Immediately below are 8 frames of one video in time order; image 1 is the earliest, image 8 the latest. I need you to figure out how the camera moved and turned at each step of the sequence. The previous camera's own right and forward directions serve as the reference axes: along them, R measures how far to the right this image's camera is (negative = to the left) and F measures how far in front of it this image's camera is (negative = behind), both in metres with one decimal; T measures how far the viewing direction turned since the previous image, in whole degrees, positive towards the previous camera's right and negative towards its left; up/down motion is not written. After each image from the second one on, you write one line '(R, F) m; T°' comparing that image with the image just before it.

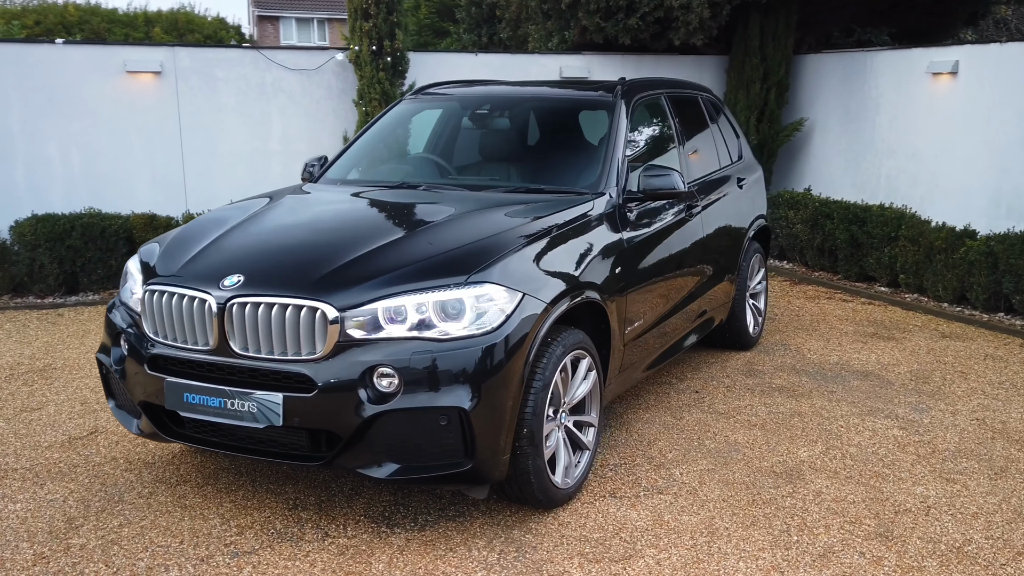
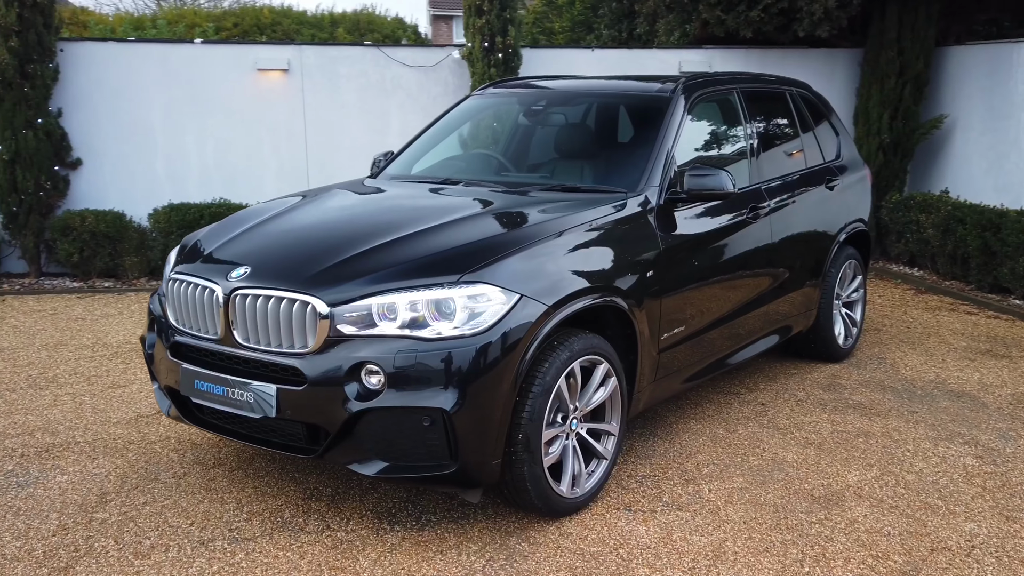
(+0.5, +0.1) m; -10°
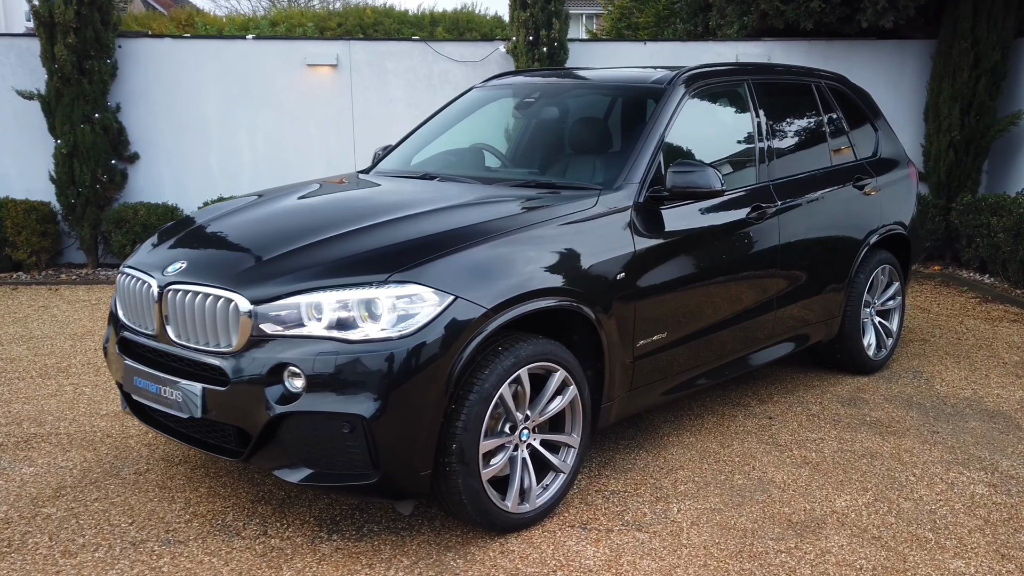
(+0.5, +0.2) m; -6°
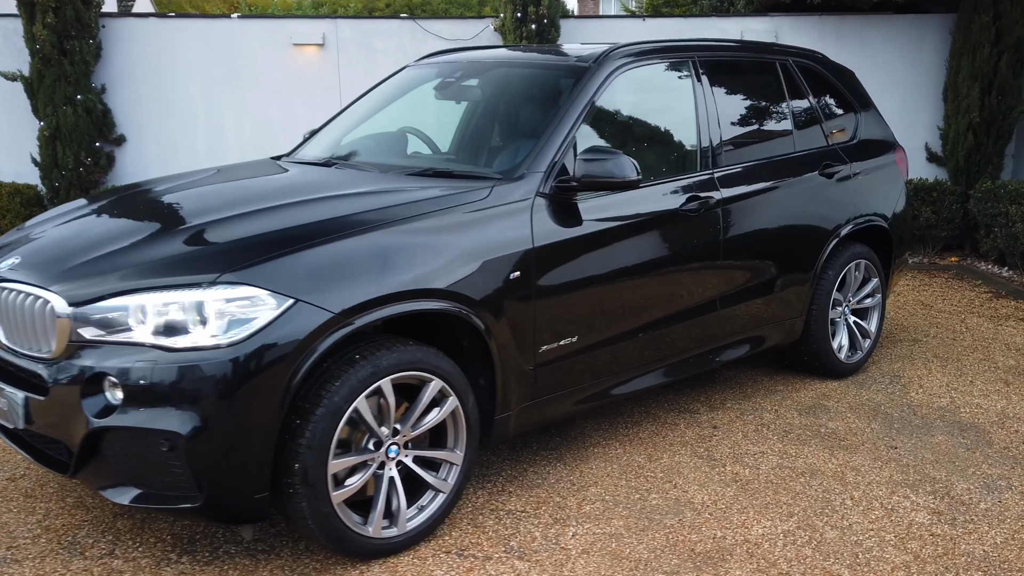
(+0.5, +0.3) m; -3°
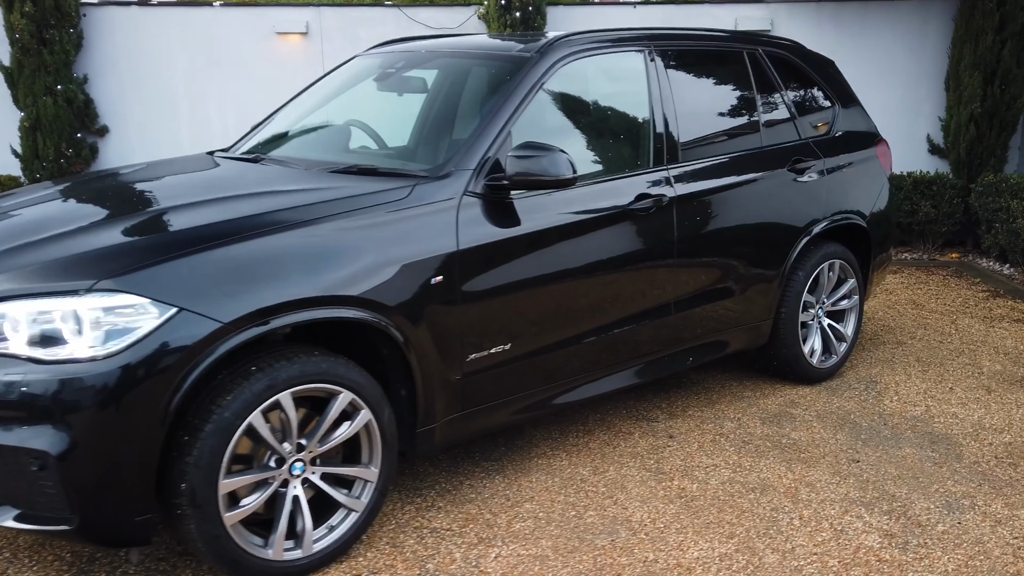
(+0.3, +0.2) m; -1°
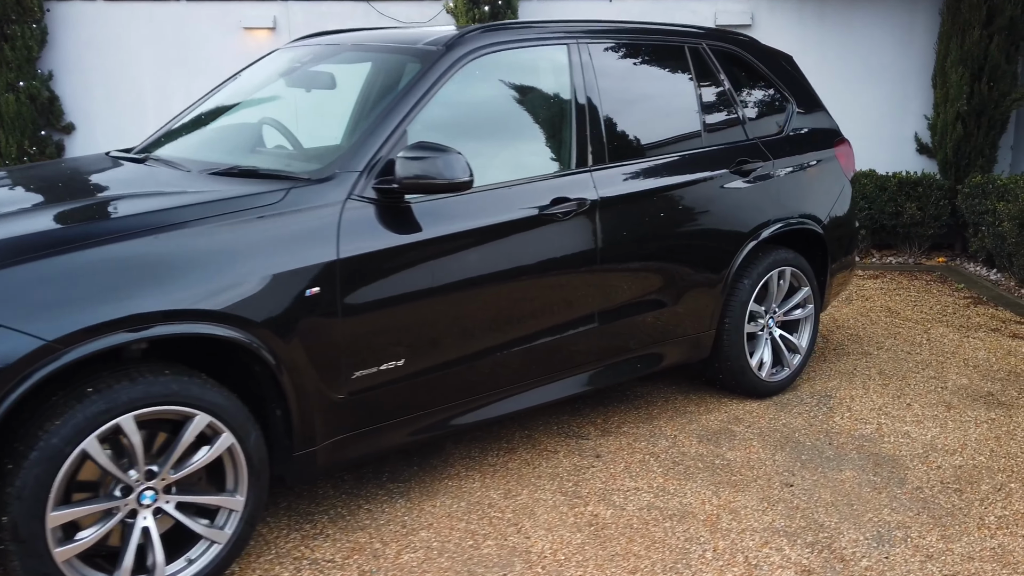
(+0.4, +0.2) m; -1°
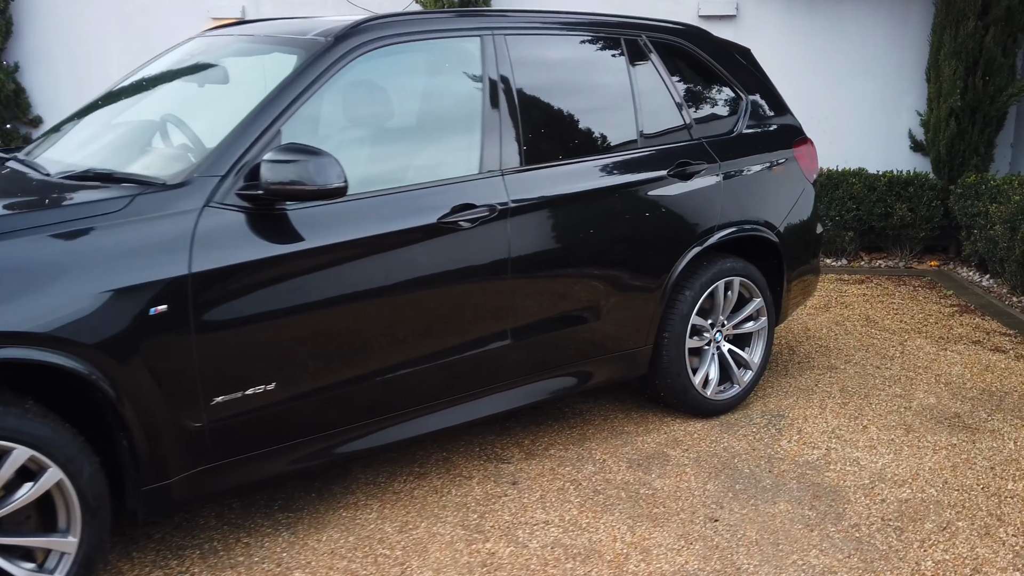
(+0.4, +0.3) m; -1°
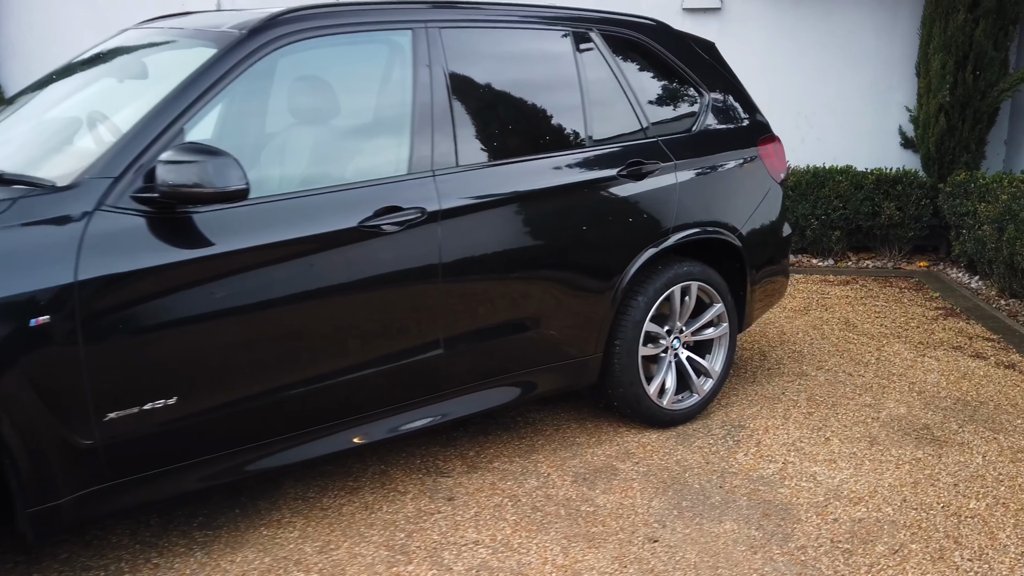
(+0.2, +0.2) m; -1°
